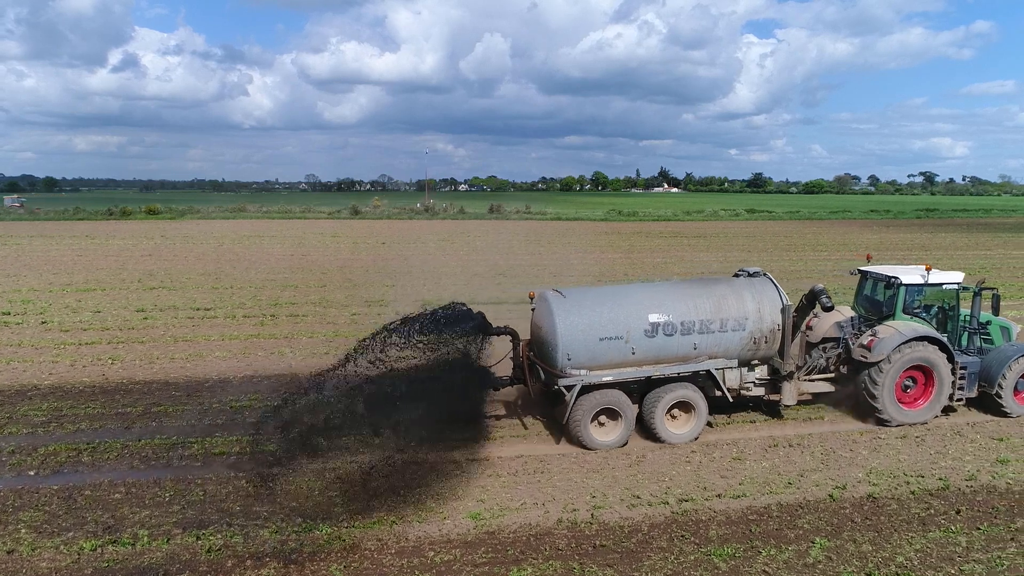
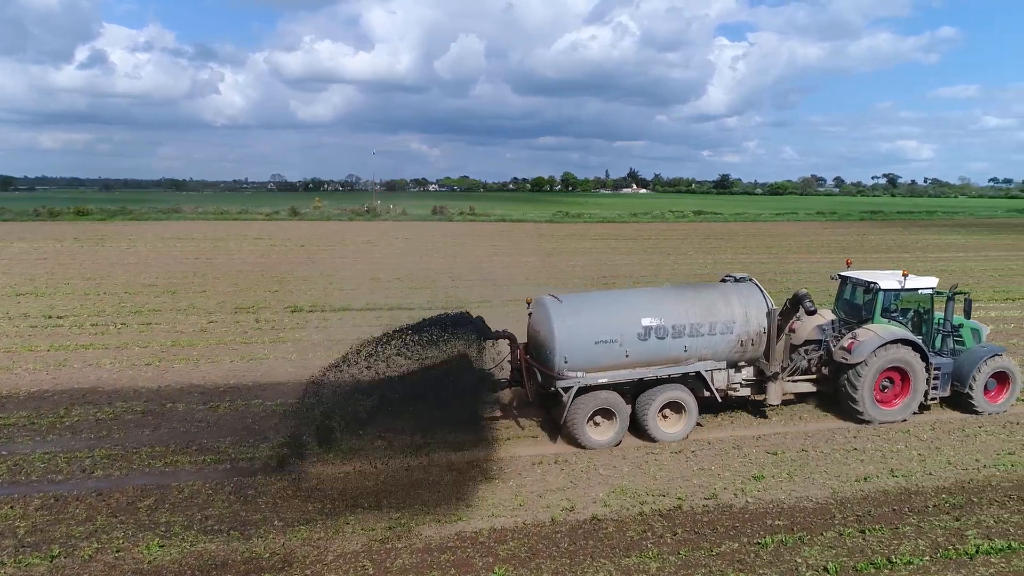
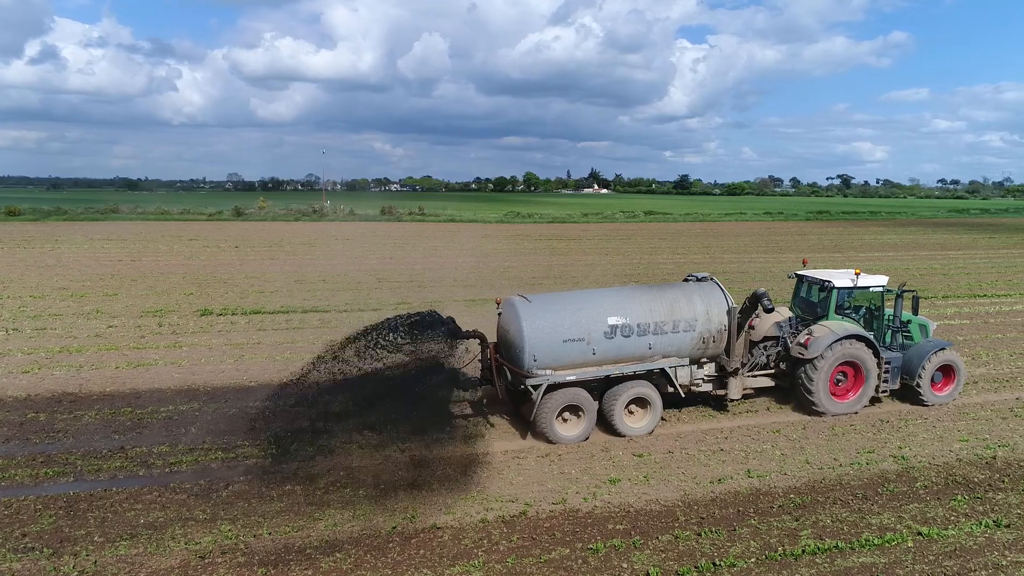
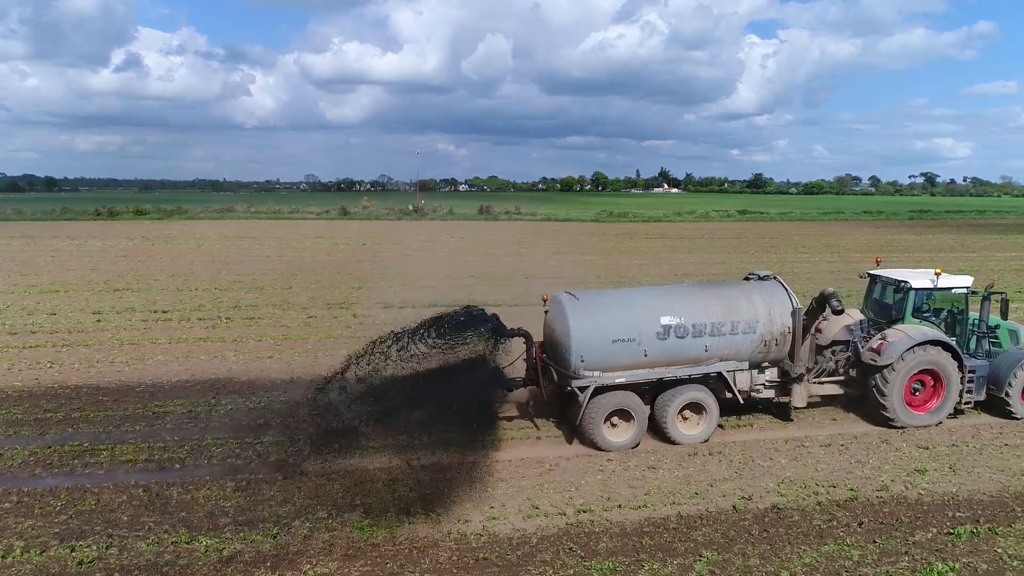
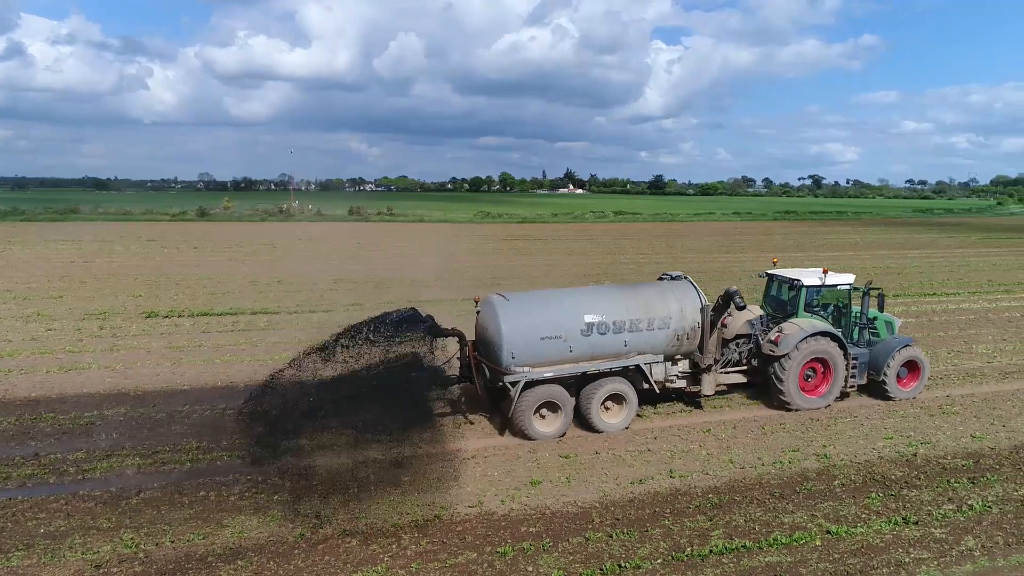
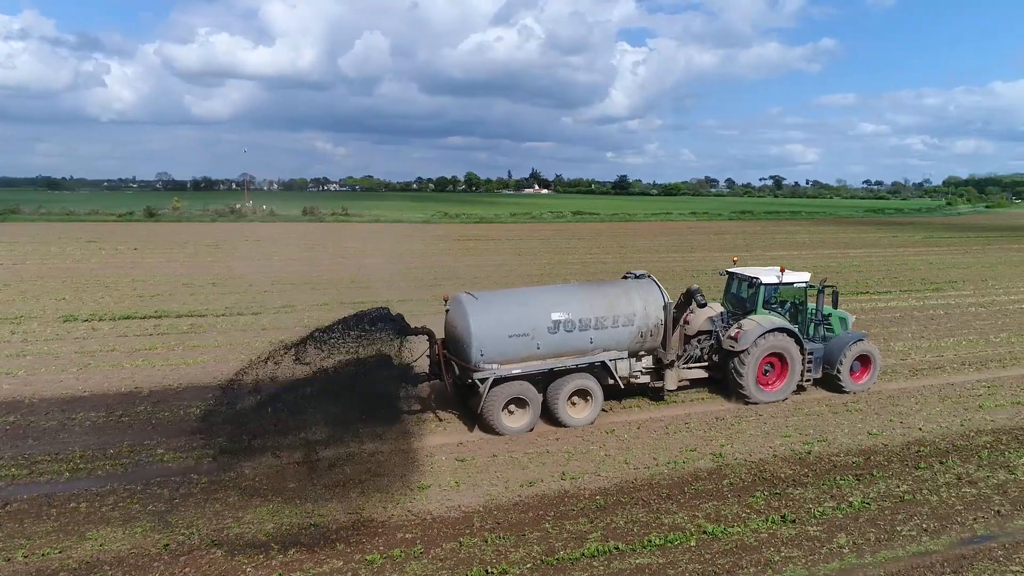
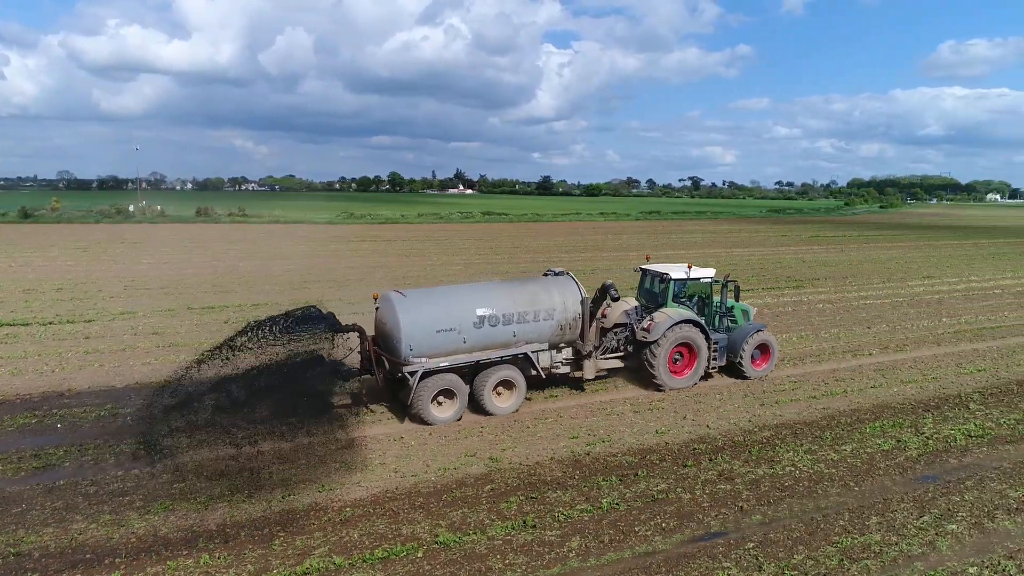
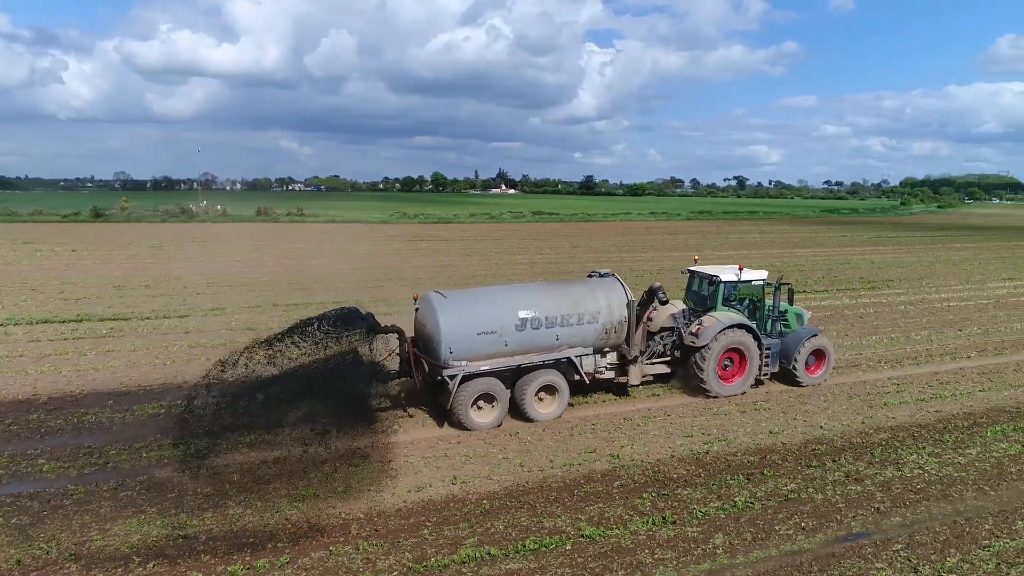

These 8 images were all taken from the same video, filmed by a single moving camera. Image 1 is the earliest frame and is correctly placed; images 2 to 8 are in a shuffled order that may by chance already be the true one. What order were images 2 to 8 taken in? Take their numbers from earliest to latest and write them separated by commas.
4, 2, 3, 5, 6, 8, 7
